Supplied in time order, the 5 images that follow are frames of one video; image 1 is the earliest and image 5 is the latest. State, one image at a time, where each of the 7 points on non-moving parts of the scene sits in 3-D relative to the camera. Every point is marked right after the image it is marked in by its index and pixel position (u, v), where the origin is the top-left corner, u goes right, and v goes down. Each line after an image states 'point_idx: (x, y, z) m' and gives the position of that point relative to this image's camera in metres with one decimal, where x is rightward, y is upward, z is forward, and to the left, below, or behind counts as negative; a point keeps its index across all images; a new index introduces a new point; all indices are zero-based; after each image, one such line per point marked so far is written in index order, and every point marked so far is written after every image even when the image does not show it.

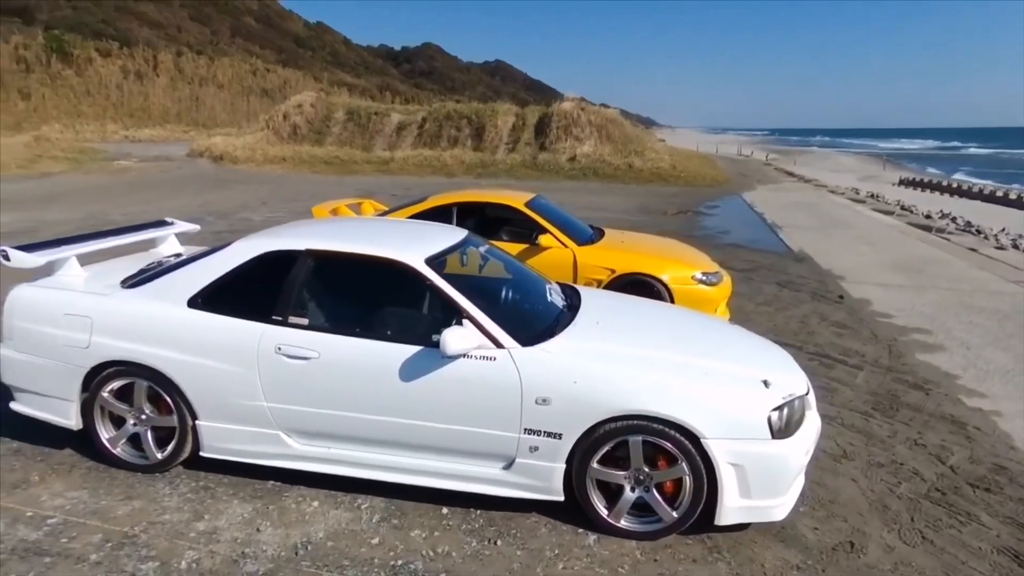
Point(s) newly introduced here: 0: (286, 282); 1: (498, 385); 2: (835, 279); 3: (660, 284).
0: (-1.4, 0.0, +3.8) m
1: (-0.1, -0.5, +3.5) m
2: (+4.9, +0.1, +9.6) m
3: (+1.6, 0.0, +6.7) m
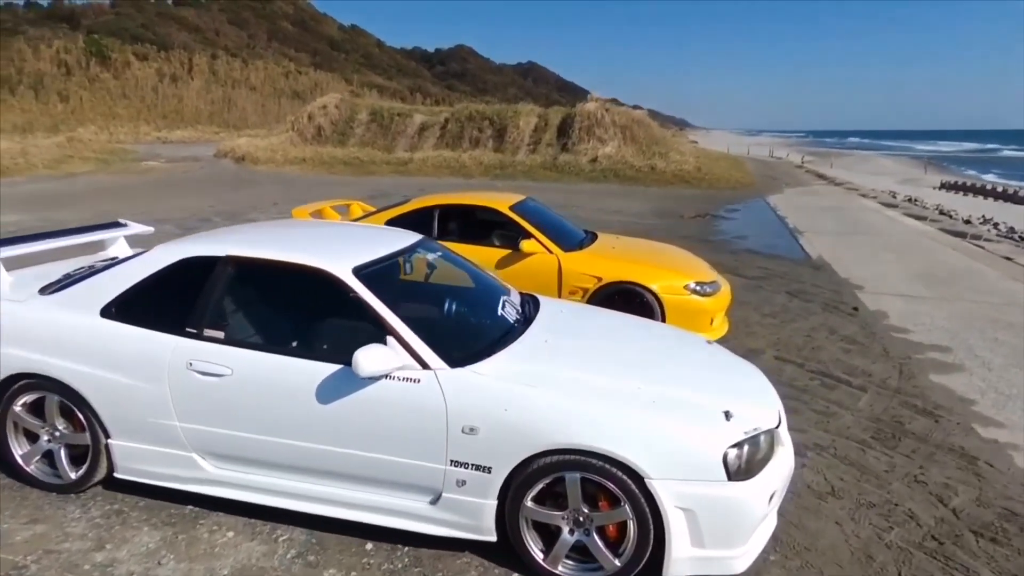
0: (-1.7, 0.0, +3.5) m
1: (-0.5, -0.6, +3.1) m
2: (+4.8, 0.0, +9.0) m
3: (+1.4, -0.1, +6.3) m
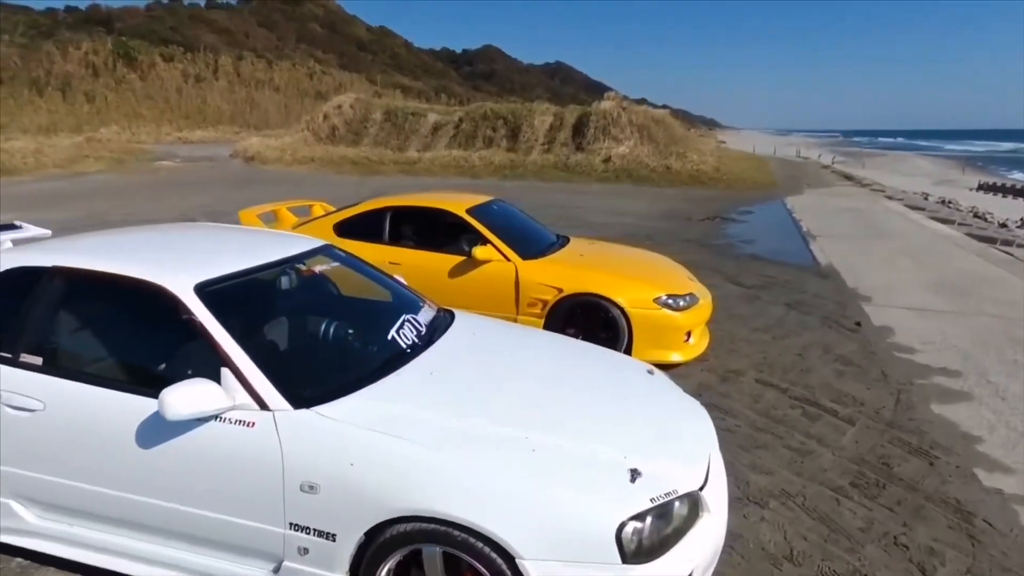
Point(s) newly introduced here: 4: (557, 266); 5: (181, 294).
0: (-2.3, -0.1, +3.0) m
1: (-1.0, -0.7, +2.5) m
2: (+4.5, -0.2, +8.2) m
3: (+0.9, -0.2, +5.6) m
4: (+0.4, +0.2, +5.8) m
5: (-1.5, 0.0, +2.9) m
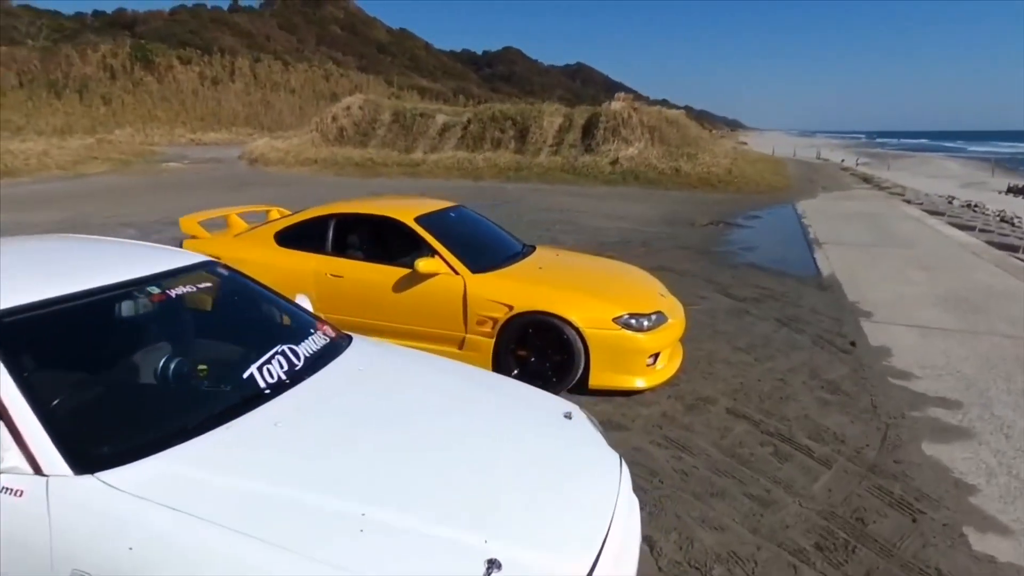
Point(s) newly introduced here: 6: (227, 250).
0: (-2.8, -0.2, +2.5) m
1: (-1.6, -0.8, +2.1) m
2: (+4.1, -0.3, +7.5) m
3: (+0.5, -0.3, +5.1) m
4: (0.0, +0.1, +5.3) m
5: (-2.0, -0.1, +2.4) m
6: (-2.7, +0.4, +5.9) m
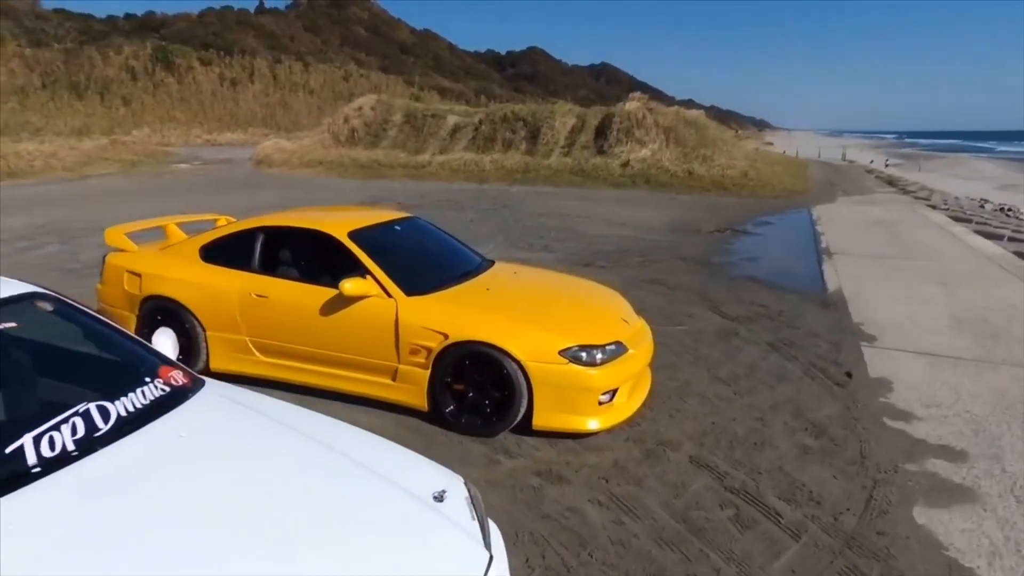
0: (-3.4, -0.4, +2.0) m
1: (-2.2, -1.0, +1.5) m
2: (+3.7, -0.6, +6.8) m
3: (0.0, -0.5, +4.5) m
4: (-0.5, -0.1, +4.7) m
5: (-2.6, -0.3, +1.9) m
6: (-3.1, +0.2, +5.4) m
